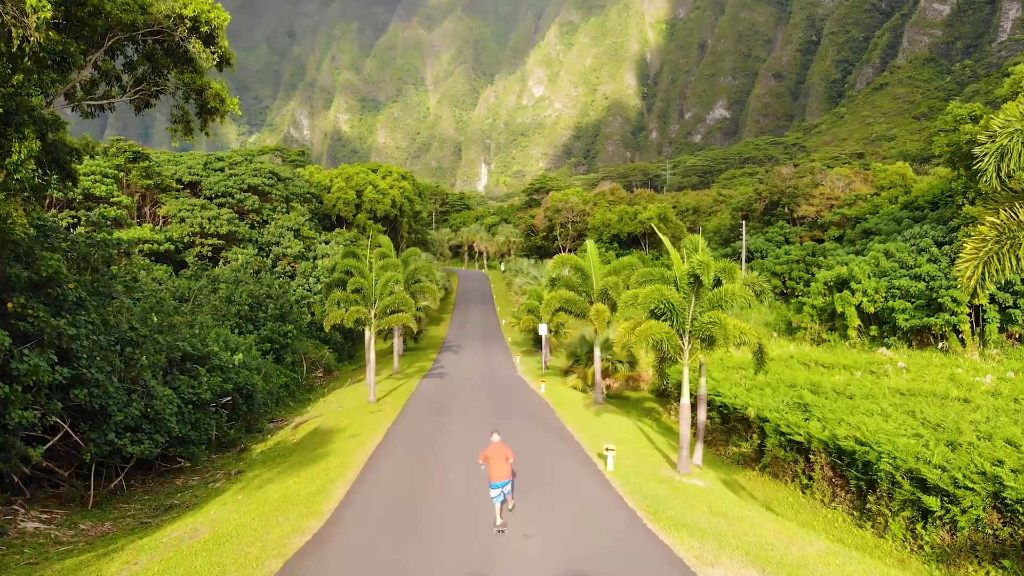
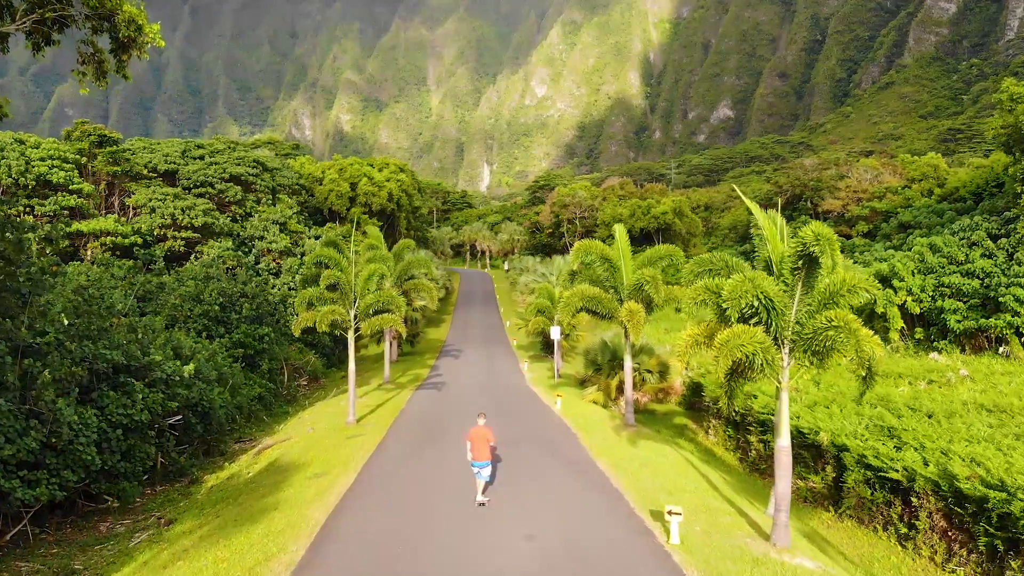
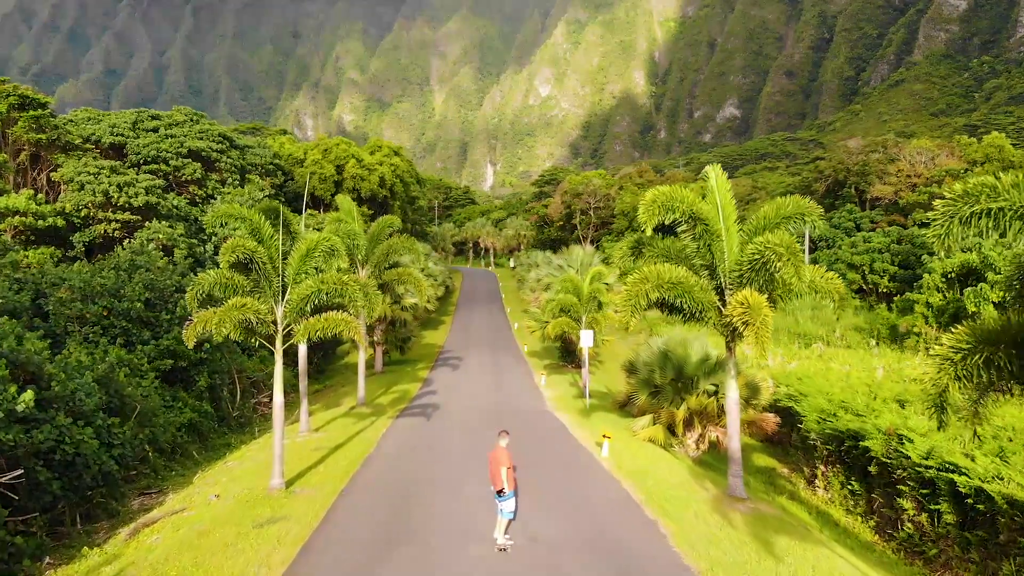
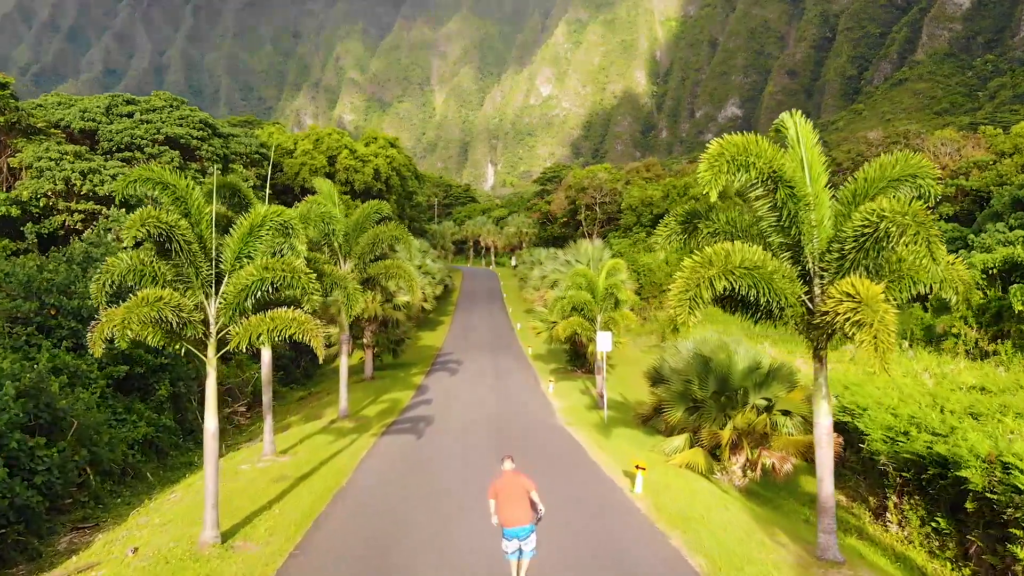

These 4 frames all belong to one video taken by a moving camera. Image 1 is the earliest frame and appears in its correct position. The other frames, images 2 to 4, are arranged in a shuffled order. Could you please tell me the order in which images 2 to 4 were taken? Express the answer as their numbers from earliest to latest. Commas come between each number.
2, 3, 4
